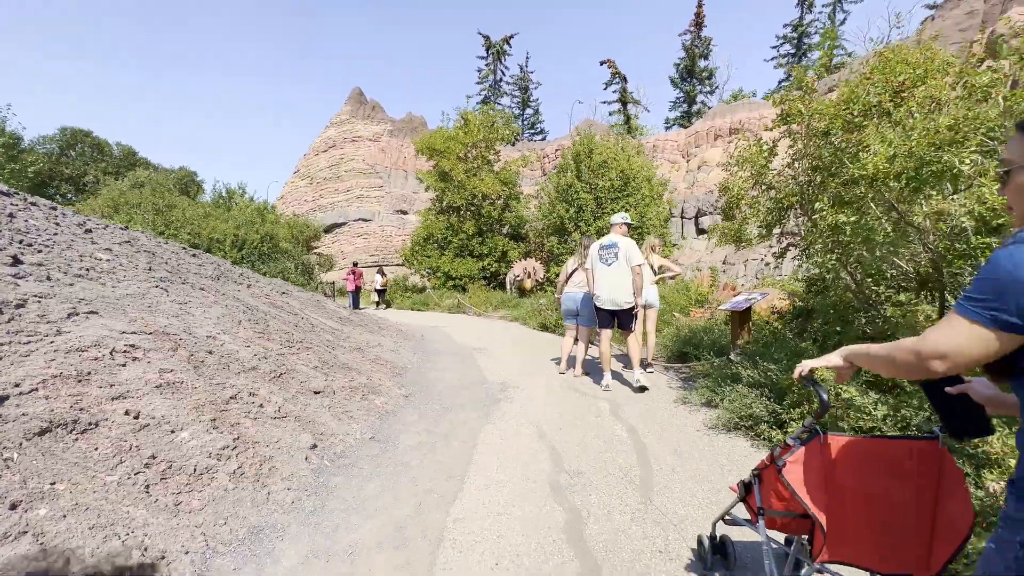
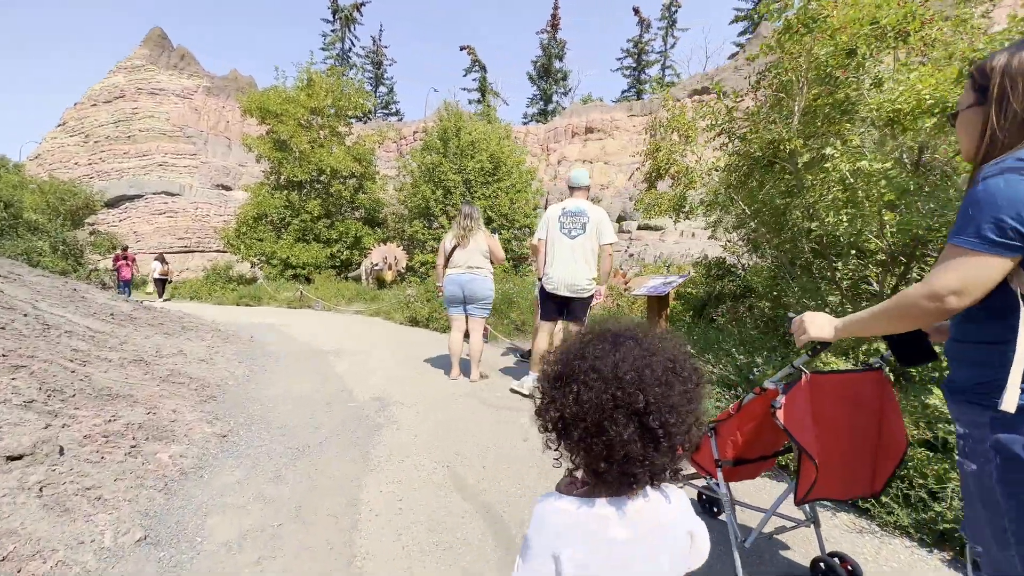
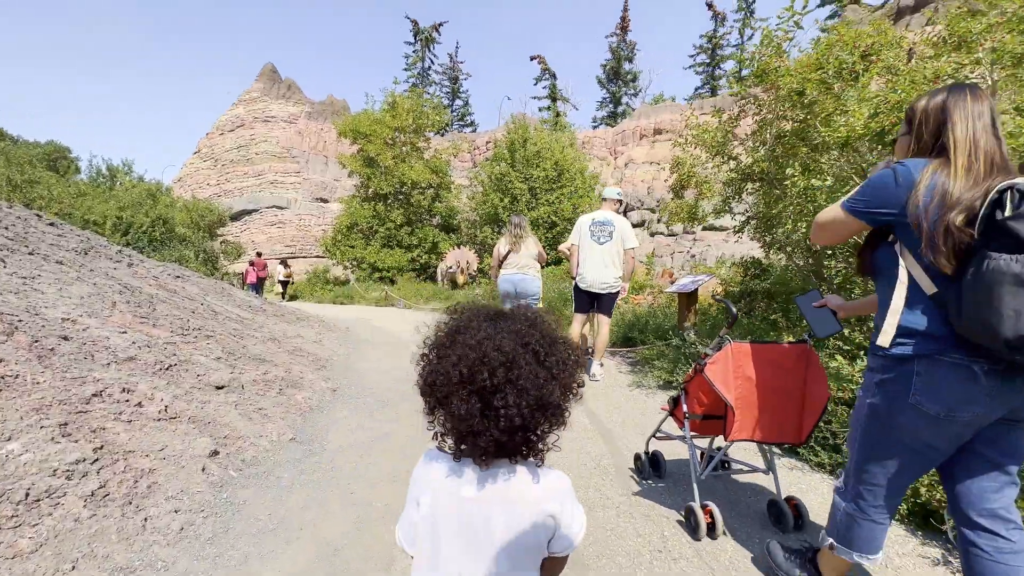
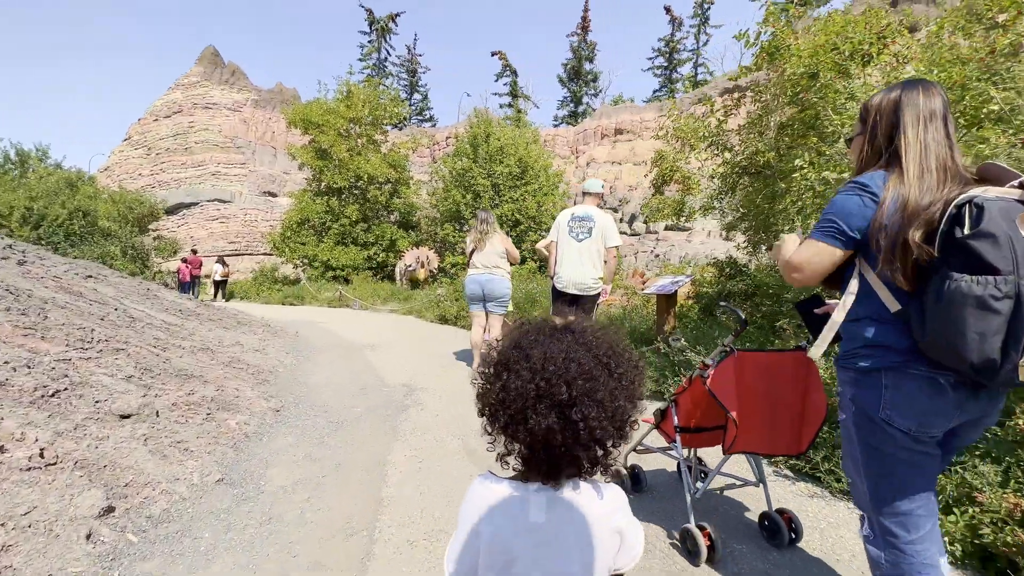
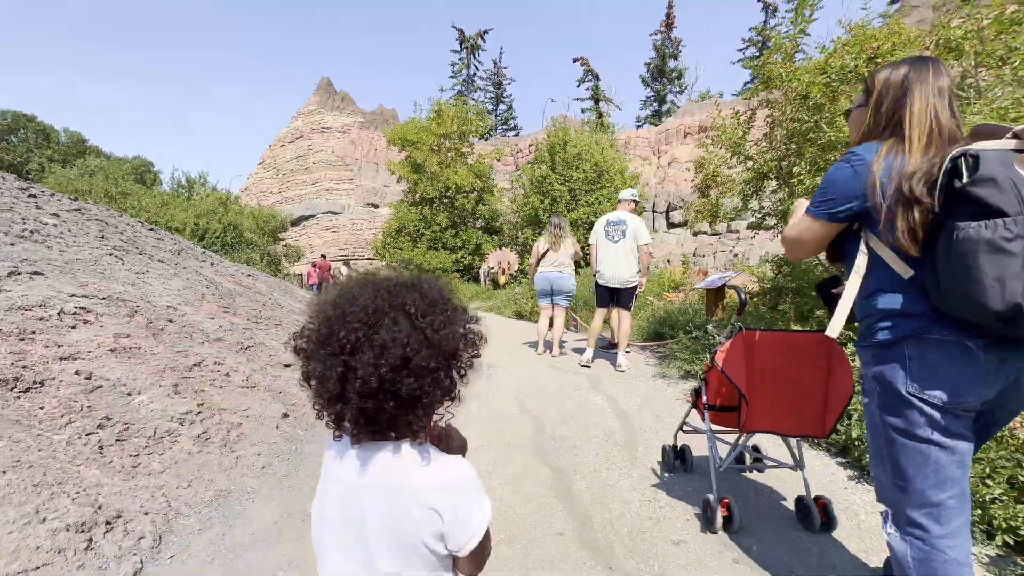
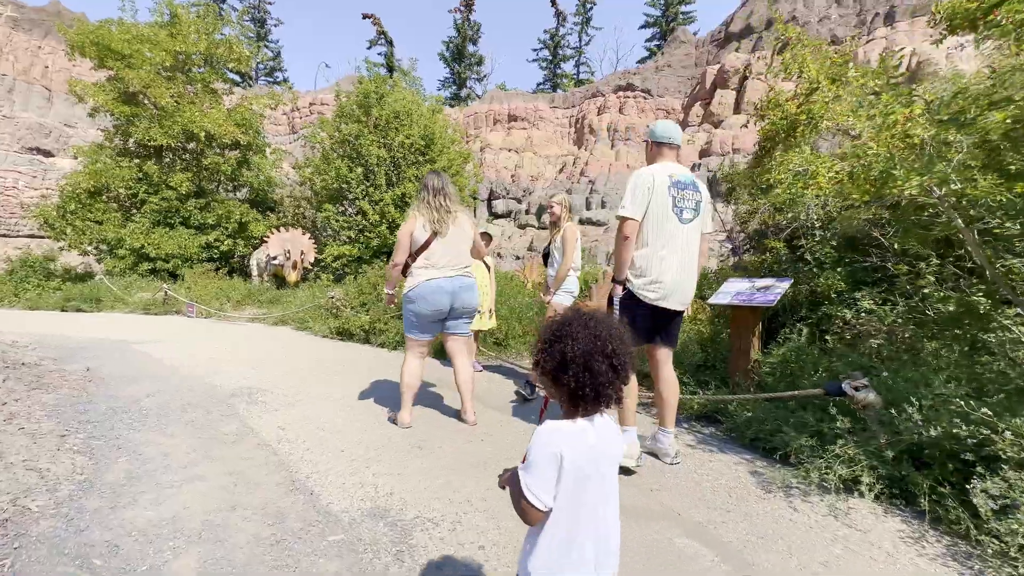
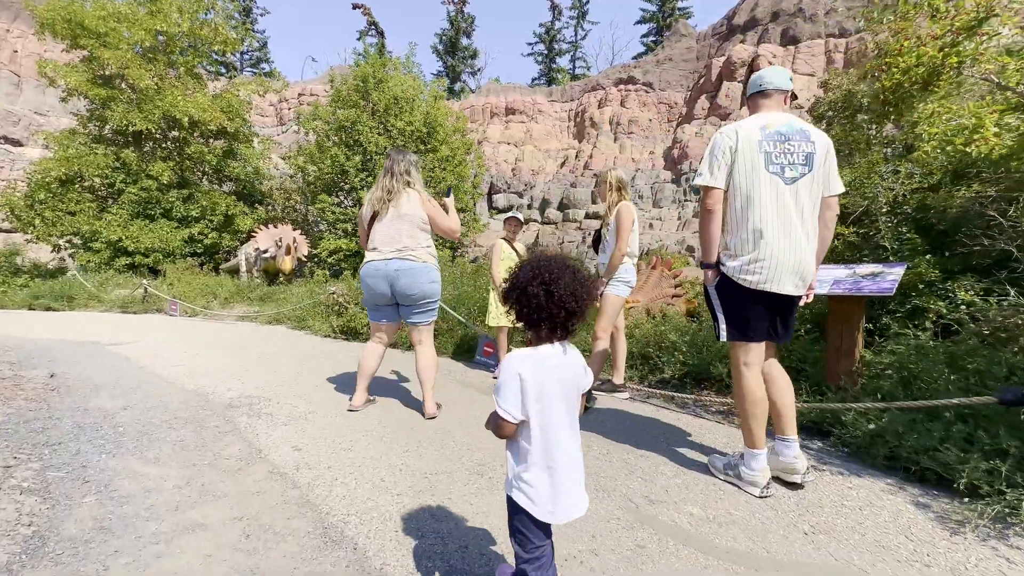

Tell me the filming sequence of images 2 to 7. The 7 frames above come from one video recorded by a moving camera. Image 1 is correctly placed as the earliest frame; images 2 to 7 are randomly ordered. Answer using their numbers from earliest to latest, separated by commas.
5, 3, 4, 2, 6, 7
